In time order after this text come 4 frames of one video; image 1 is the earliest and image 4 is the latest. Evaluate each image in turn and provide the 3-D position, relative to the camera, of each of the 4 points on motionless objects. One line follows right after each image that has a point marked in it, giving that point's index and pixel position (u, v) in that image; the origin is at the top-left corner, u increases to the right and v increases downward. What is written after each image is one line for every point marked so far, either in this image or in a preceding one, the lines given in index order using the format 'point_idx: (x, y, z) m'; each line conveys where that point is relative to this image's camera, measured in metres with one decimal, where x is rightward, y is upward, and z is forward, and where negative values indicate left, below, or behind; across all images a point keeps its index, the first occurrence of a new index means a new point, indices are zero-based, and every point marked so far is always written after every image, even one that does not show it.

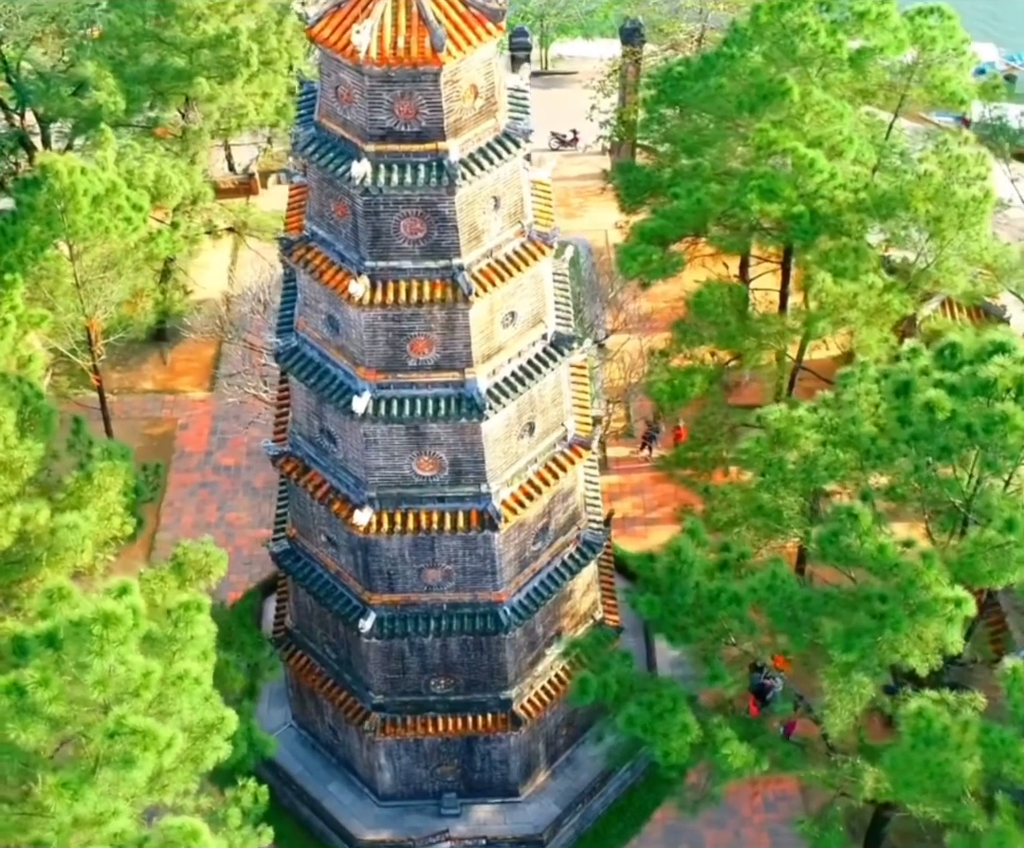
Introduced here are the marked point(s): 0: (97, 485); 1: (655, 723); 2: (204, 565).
0: (-5.3, -0.8, +16.7) m
1: (+1.8, -3.8, +16.4) m
2: (-4.1, -1.9, +17.4) m
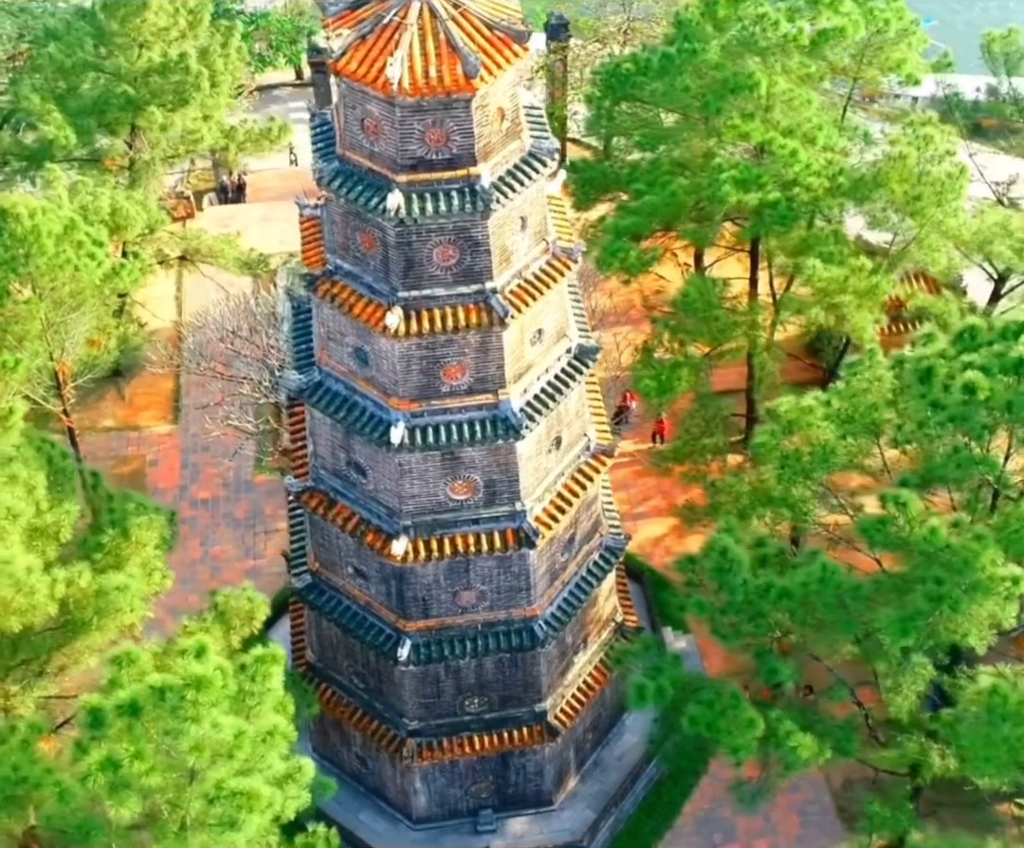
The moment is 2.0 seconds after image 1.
0: (-4.7, -1.5, +16.3) m
1: (+2.7, -3.9, +16.6) m
2: (-3.5, -2.5, +17.0) m
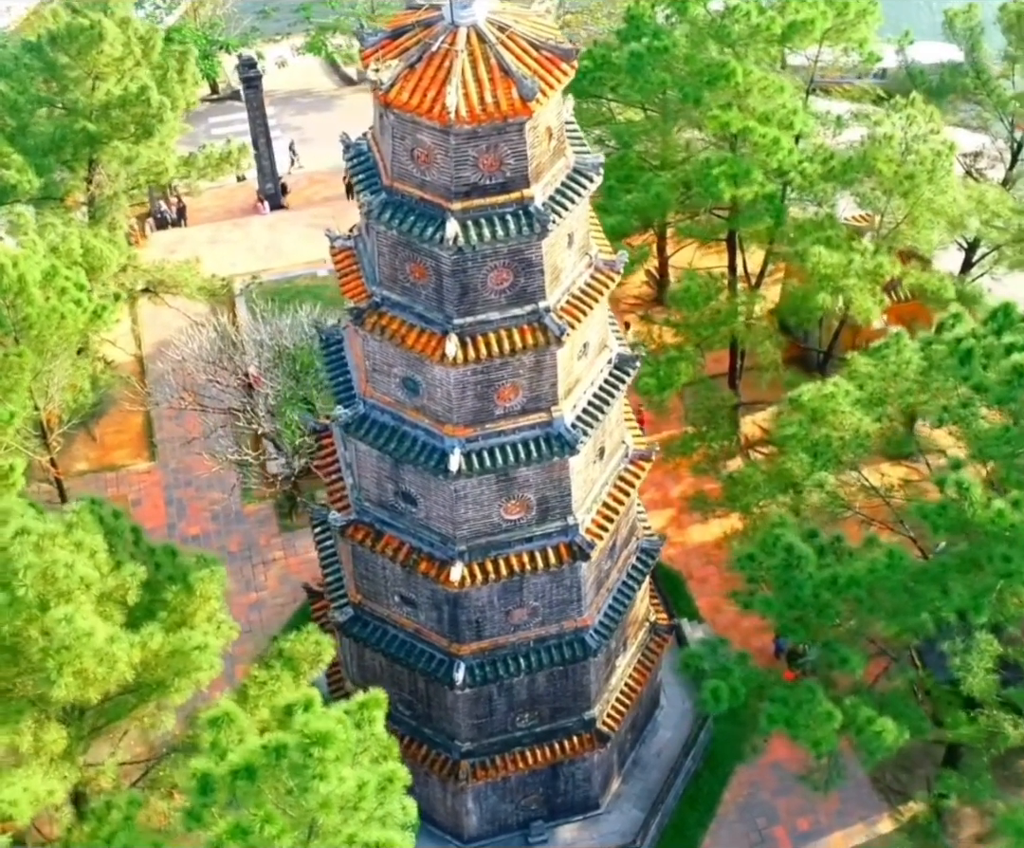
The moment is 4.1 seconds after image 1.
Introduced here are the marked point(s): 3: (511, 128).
0: (-3.8, -2.1, +15.8) m
1: (+3.7, -3.8, +16.8) m
2: (-2.6, -3.0, +16.7) m
3: (0.0, +3.2, +14.2) m
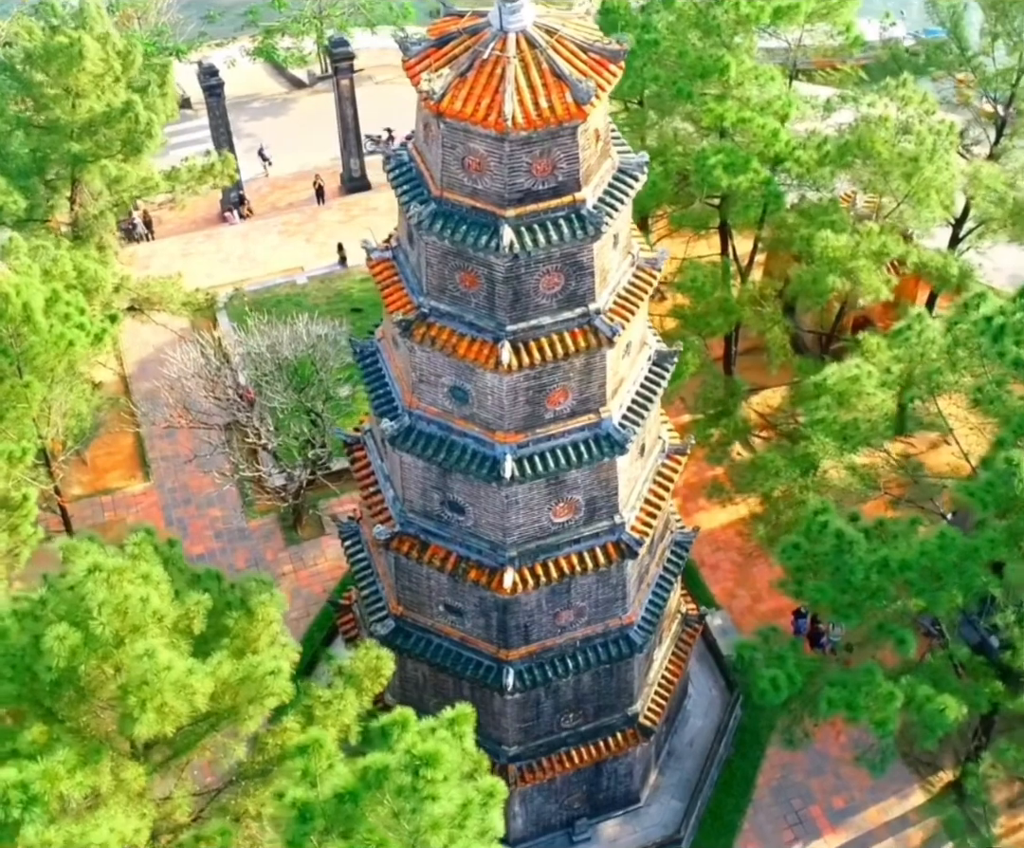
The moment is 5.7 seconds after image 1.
0: (-3.0, -2.4, +15.6) m
1: (+4.5, -3.6, +17.0) m
2: (-1.8, -3.2, +16.6) m
3: (+0.6, +3.2, +14.1) m
